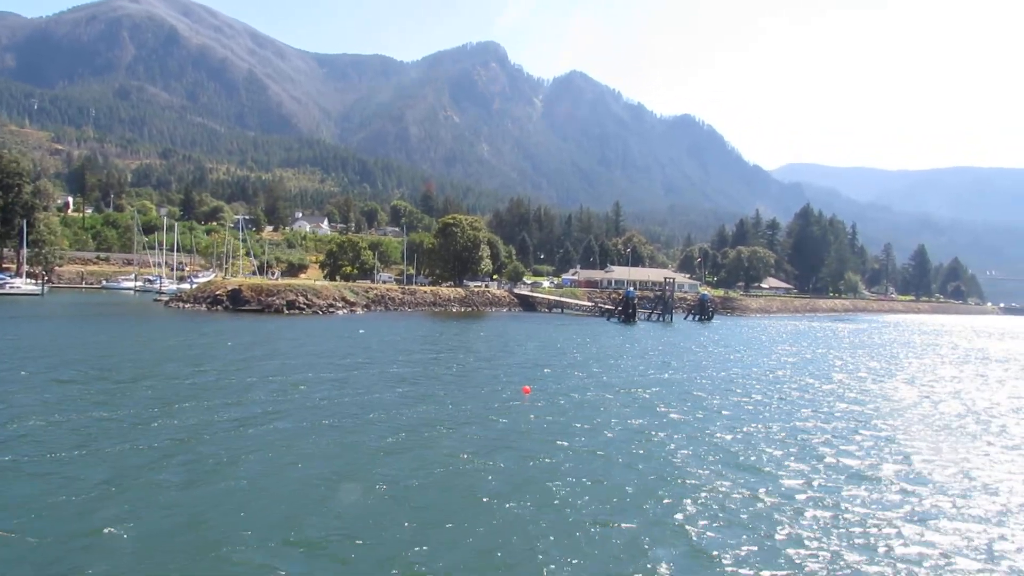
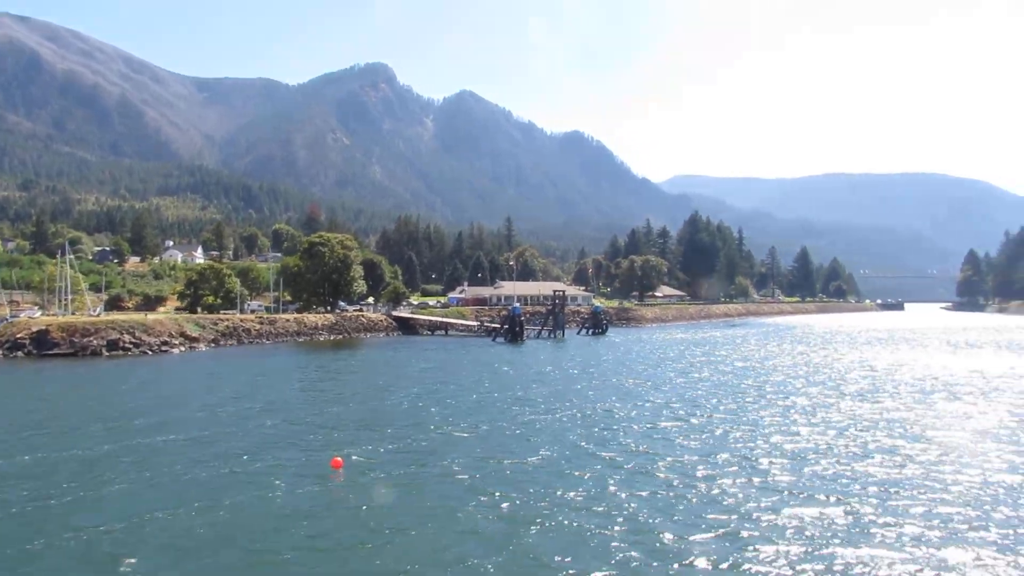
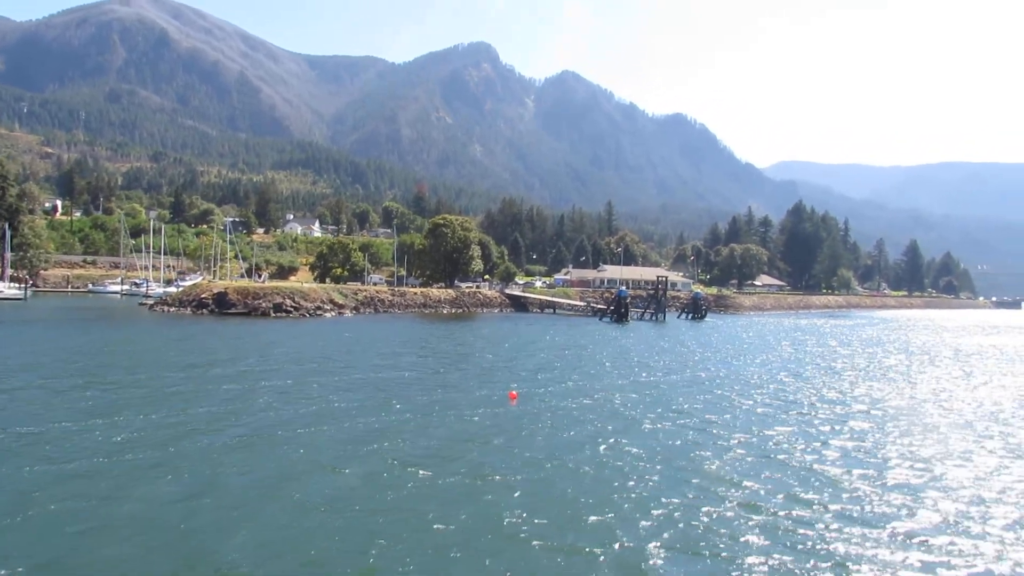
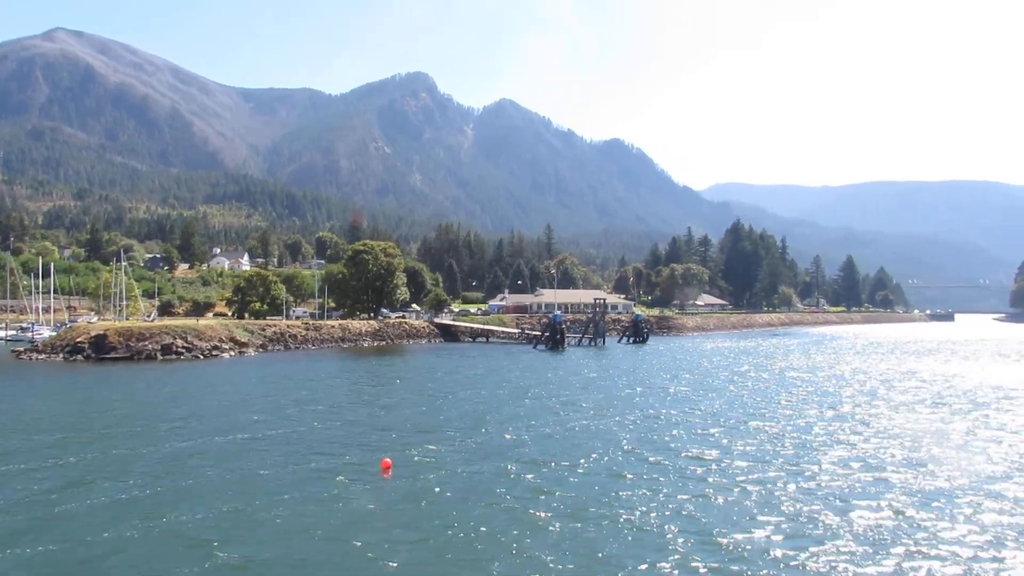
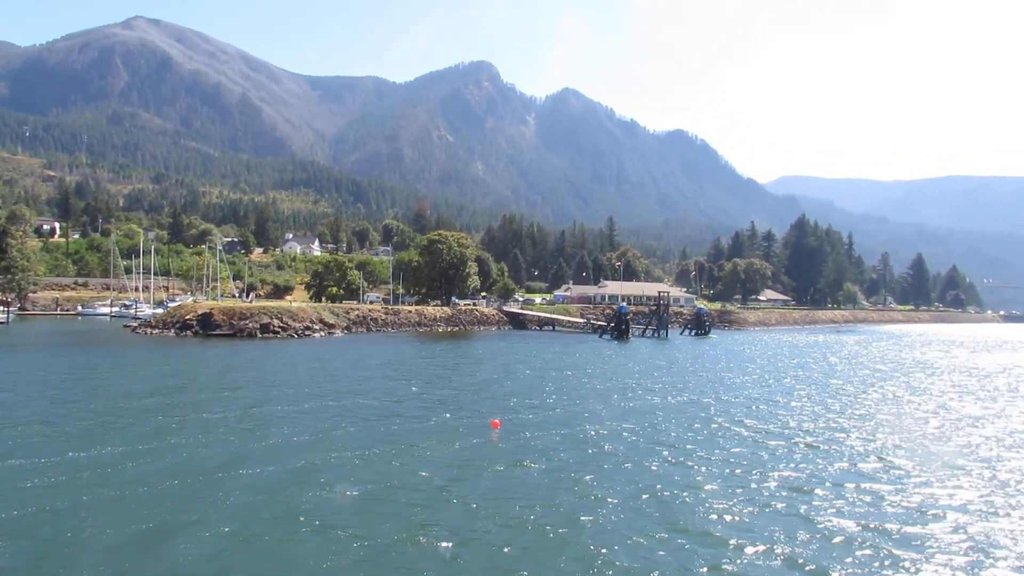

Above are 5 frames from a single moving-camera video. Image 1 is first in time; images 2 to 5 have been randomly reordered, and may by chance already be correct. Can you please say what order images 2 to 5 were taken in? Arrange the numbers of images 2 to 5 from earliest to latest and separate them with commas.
3, 5, 4, 2
